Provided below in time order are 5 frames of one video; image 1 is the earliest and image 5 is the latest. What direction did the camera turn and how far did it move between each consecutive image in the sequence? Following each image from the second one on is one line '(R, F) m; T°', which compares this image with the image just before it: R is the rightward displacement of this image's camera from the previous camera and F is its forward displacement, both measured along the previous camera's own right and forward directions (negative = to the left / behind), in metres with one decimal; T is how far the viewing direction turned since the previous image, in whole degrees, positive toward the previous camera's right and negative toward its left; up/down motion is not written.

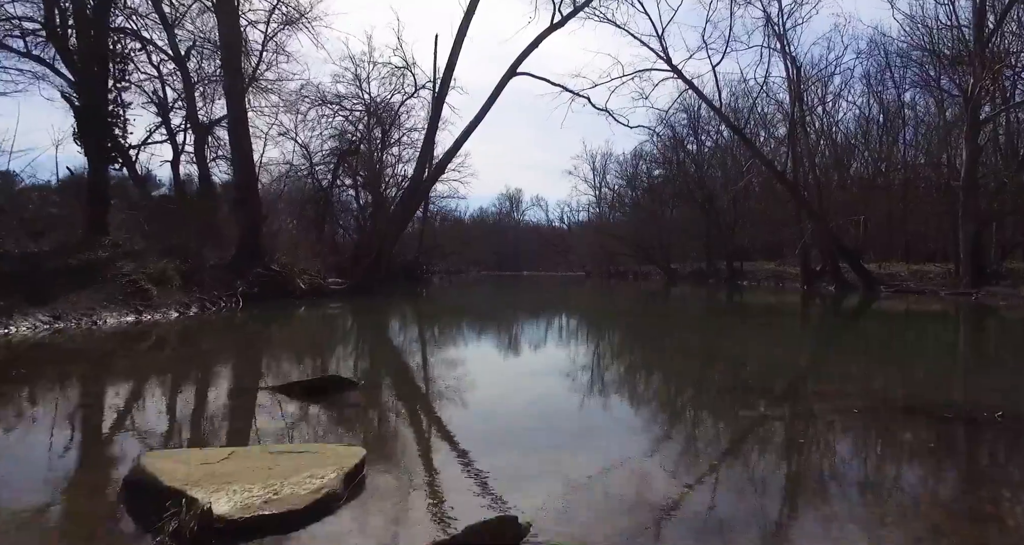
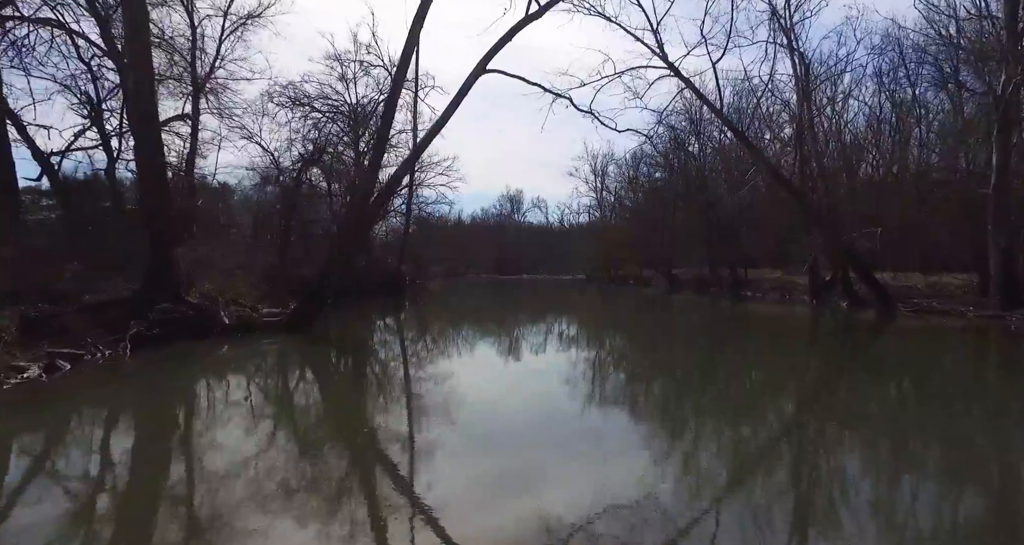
(+0.2, +0.6) m; 0°
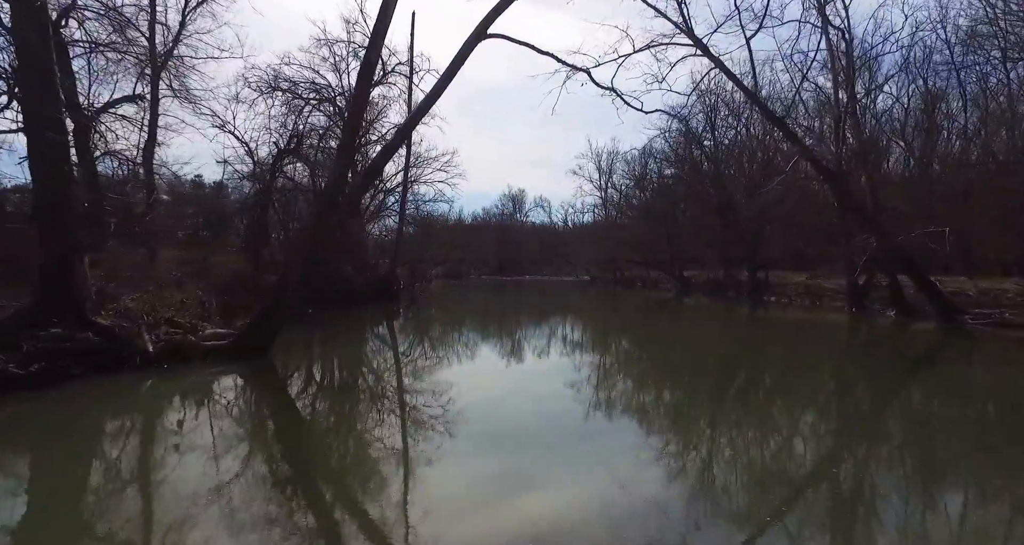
(0.0, +0.8) m; 0°
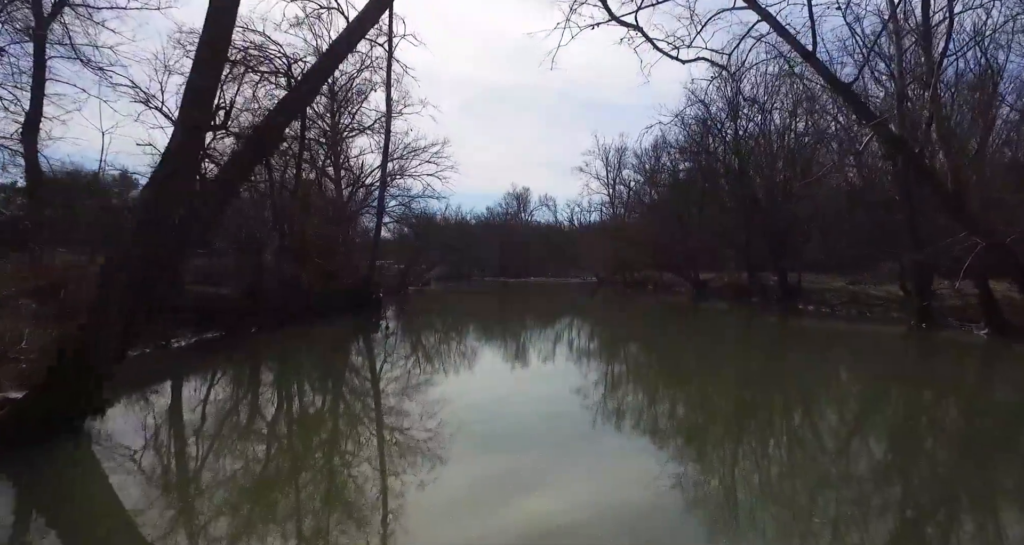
(+0.1, +1.2) m; -1°
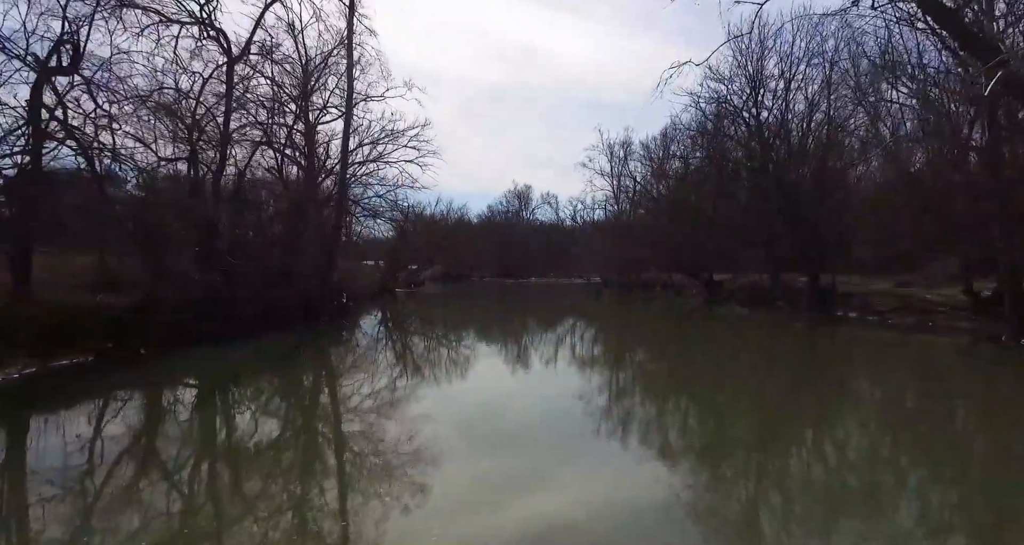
(+0.2, +1.2) m; 0°
